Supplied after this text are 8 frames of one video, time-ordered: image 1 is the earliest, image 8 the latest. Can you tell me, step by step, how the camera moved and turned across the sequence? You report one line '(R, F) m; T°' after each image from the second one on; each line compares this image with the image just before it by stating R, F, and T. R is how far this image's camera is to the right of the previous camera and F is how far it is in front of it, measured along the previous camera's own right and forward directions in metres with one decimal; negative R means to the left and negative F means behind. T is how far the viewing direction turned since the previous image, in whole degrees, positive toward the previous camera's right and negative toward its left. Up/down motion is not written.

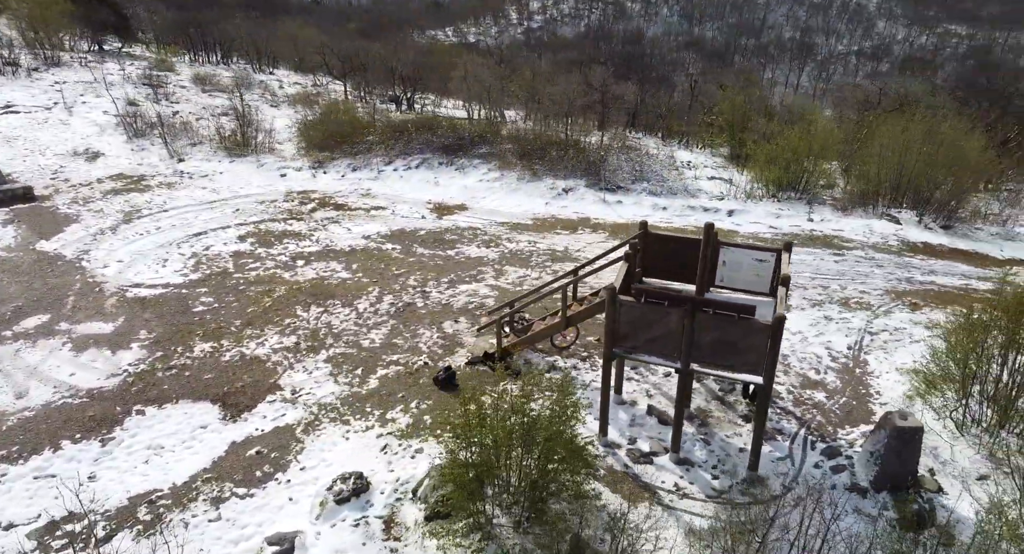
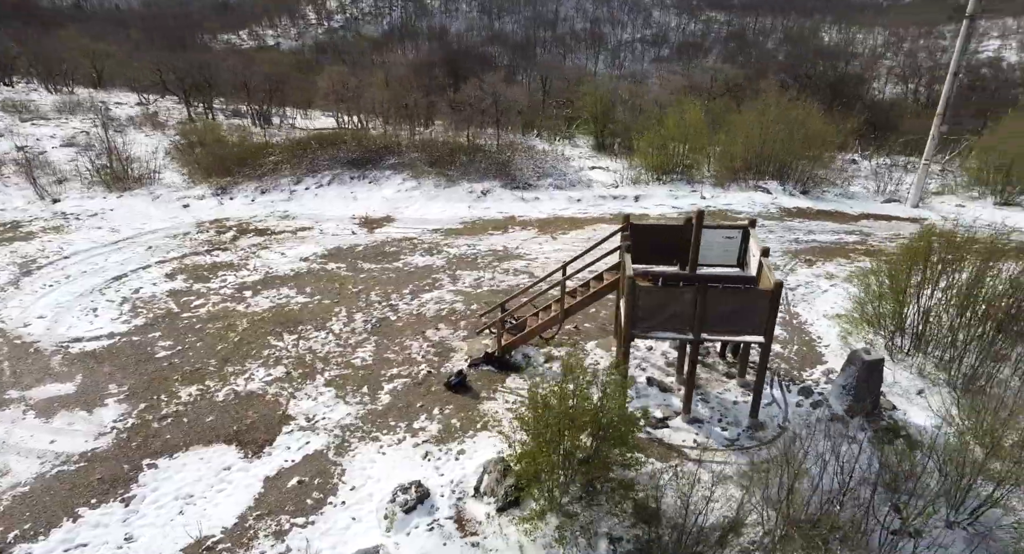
(-1.8, -0.3) m; +12°
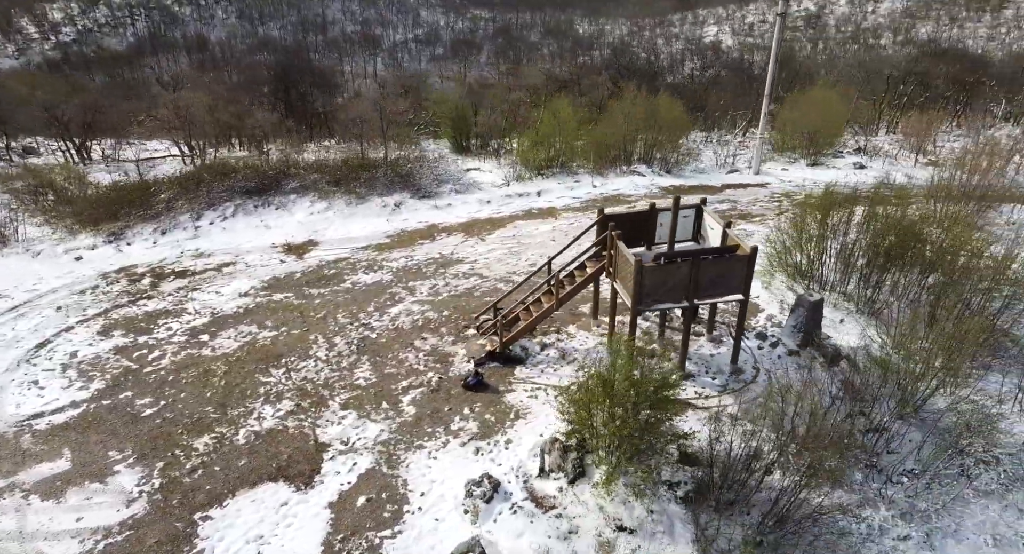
(-2.2, -0.4) m; +14°
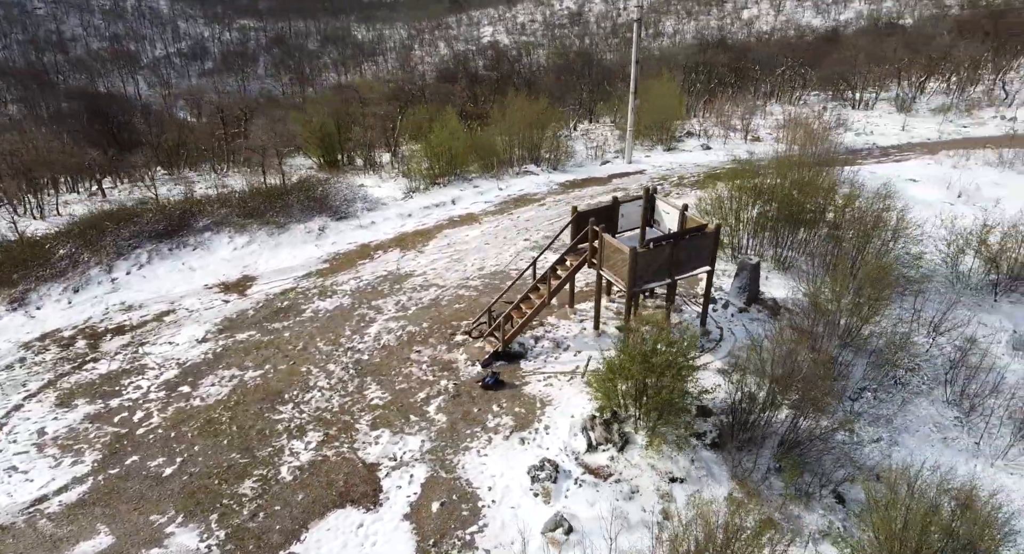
(-2.2, -0.5) m; +13°
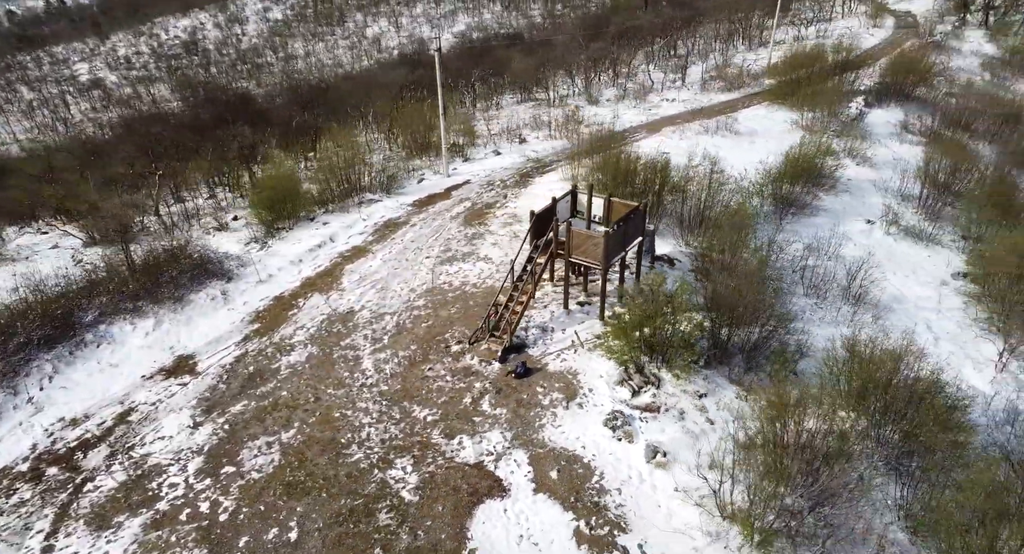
(-4.3, -0.9) m; +21°
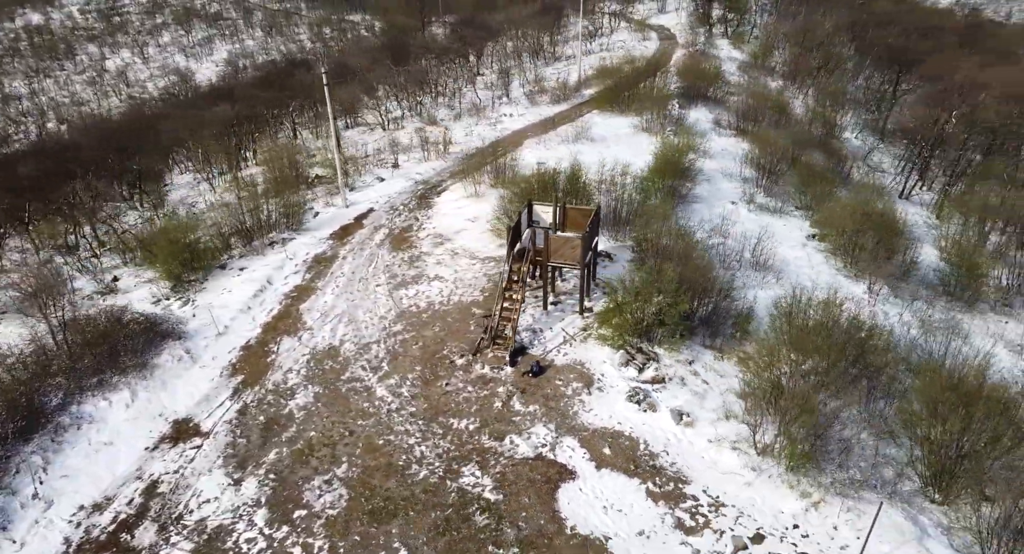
(-3.3, -0.6) m; +14°
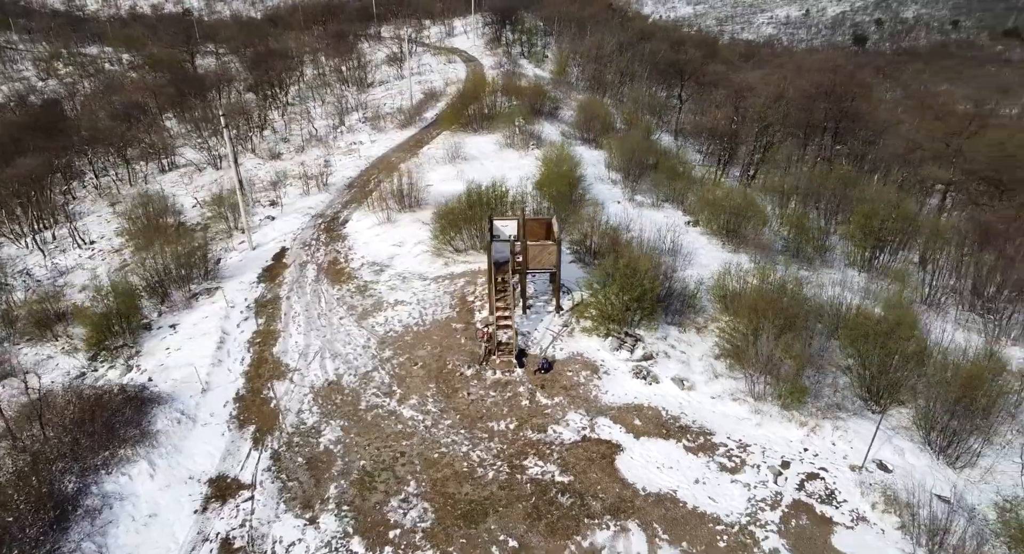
(-3.6, -0.6) m; +14°
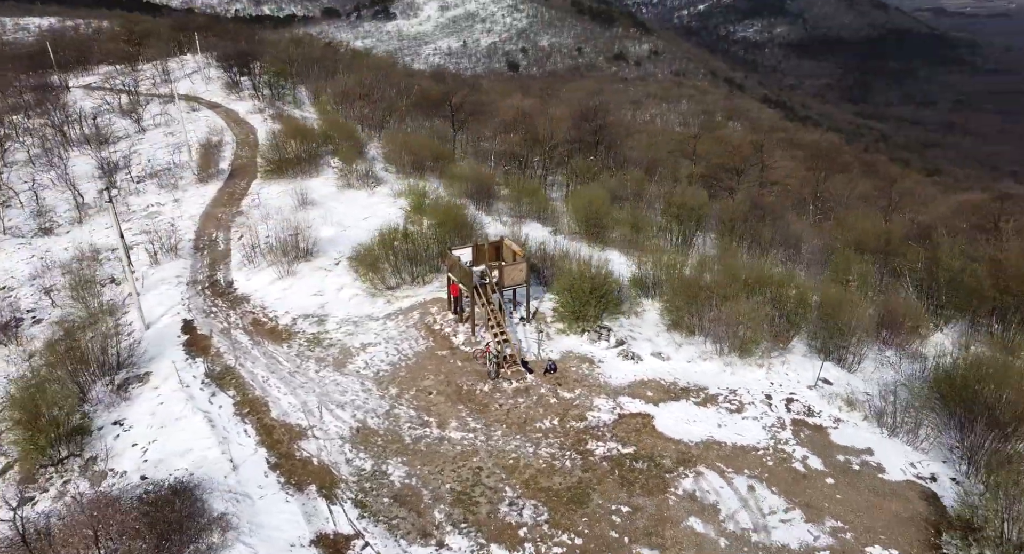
(-4.9, -0.9) m; +17°
